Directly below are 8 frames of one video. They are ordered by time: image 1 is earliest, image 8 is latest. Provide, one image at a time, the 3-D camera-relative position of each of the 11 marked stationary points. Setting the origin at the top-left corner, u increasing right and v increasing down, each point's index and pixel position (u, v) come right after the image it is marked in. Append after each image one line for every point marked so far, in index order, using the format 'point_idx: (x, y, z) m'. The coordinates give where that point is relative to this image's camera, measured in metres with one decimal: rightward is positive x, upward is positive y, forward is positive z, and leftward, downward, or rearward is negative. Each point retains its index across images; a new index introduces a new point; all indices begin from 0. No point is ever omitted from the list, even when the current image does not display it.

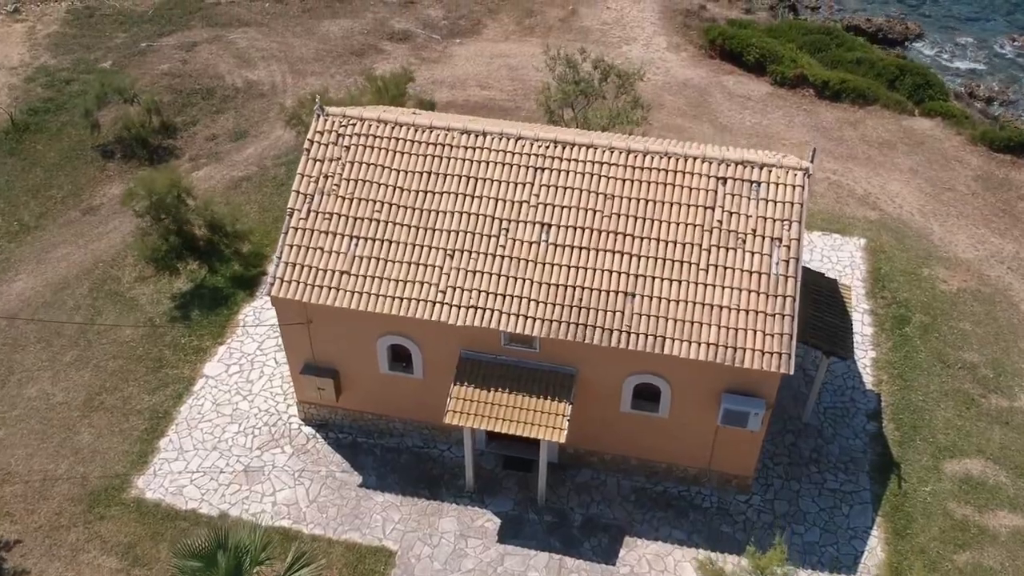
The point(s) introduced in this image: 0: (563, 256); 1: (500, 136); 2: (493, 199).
0: (+0.7, +0.4, +14.6) m
1: (-0.2, +2.2, +15.6) m
2: (-0.3, +1.3, +15.1) m
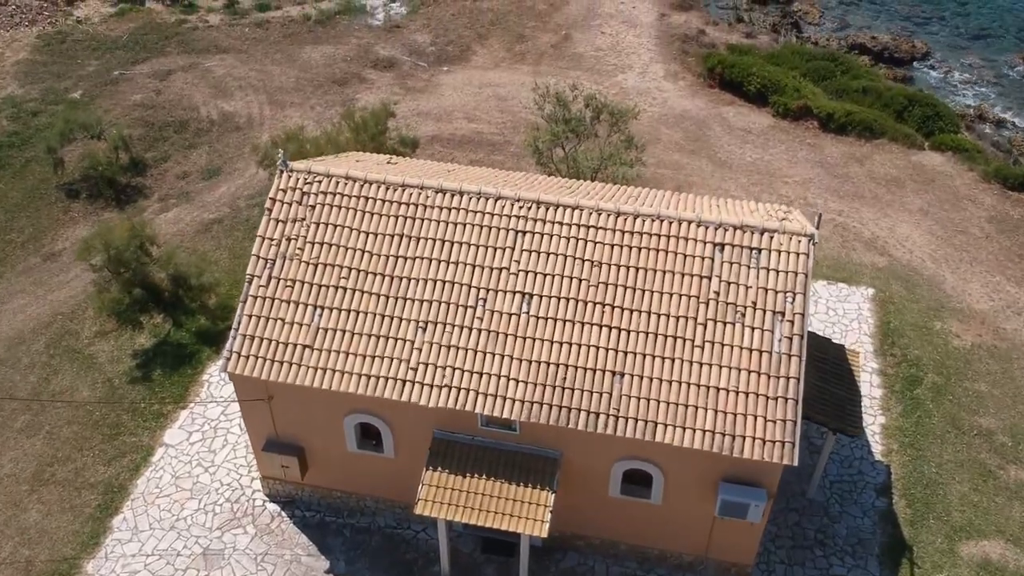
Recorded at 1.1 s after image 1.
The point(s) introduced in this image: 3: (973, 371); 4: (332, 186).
0: (+0.4, -0.5, +13.4) m
1: (-0.5, +1.2, +14.3) m
2: (-0.5, +0.3, +13.9) m
3: (+7.7, -1.4, +18.2) m
4: (-2.4, +1.4, +14.6) m
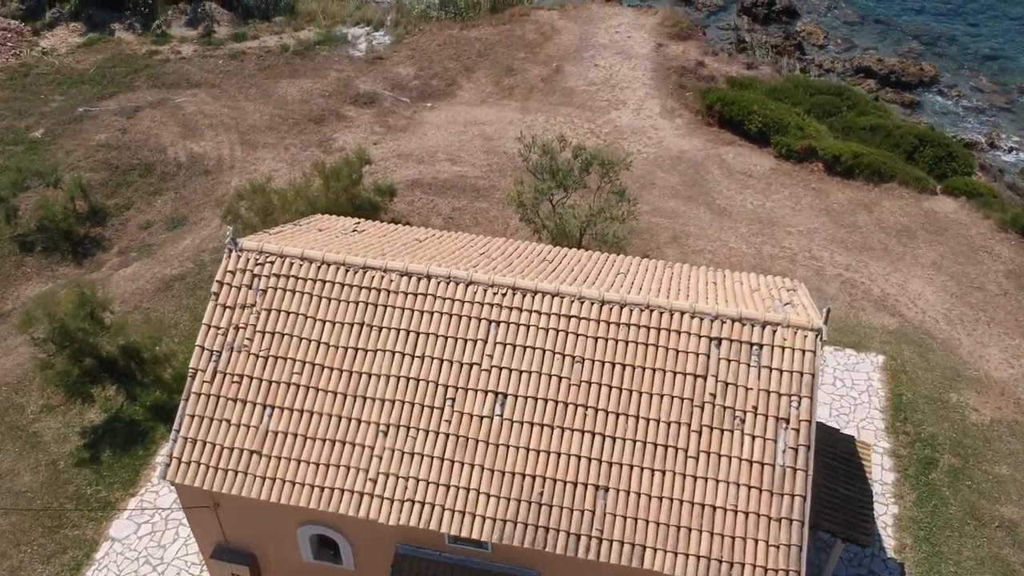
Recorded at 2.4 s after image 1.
0: (+0.1, -1.6, +11.9) m
1: (-0.8, +0.1, +12.9) m
2: (-0.9, -0.8, +12.4) m
3: (+7.4, -2.5, +16.7) m
4: (-2.7, +0.3, +13.1) m
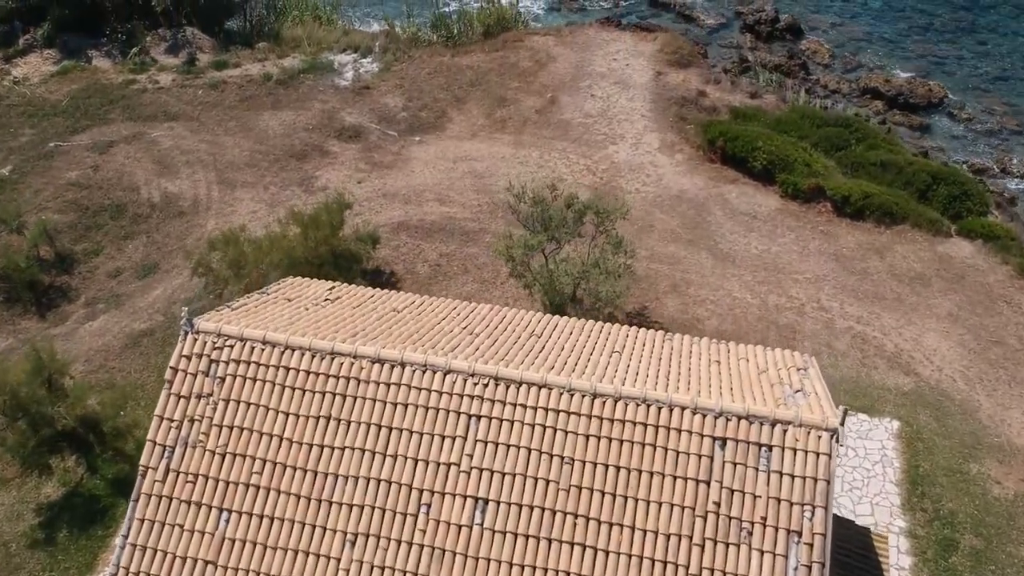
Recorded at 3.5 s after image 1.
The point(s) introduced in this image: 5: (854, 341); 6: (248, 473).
0: (-0.1, -2.6, +10.7) m
1: (-1.0, -0.9, +11.7) m
2: (-1.1, -1.8, +11.2) m
3: (+7.2, -3.5, +15.5) m
4: (-2.9, -0.7, +11.9) m
5: (+5.9, -0.9, +18.8) m
6: (-2.8, -1.9, +11.4) m
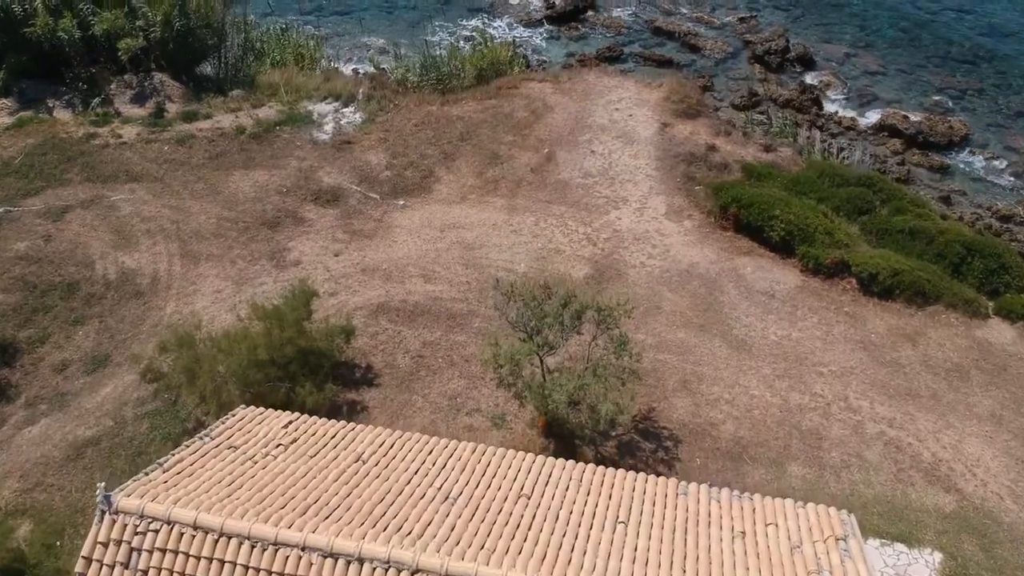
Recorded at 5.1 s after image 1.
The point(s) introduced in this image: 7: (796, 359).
0: (-0.2, -4.2, +8.7) m
1: (-1.1, -2.4, +9.6) m
2: (-1.2, -3.4, +9.2) m
3: (+7.1, -5.1, +13.4) m
4: (-3.1, -2.3, +9.9) m
5: (+5.8, -2.5, +16.7) m
6: (-2.9, -3.5, +9.3) m
7: (+4.8, -1.2, +18.4) m
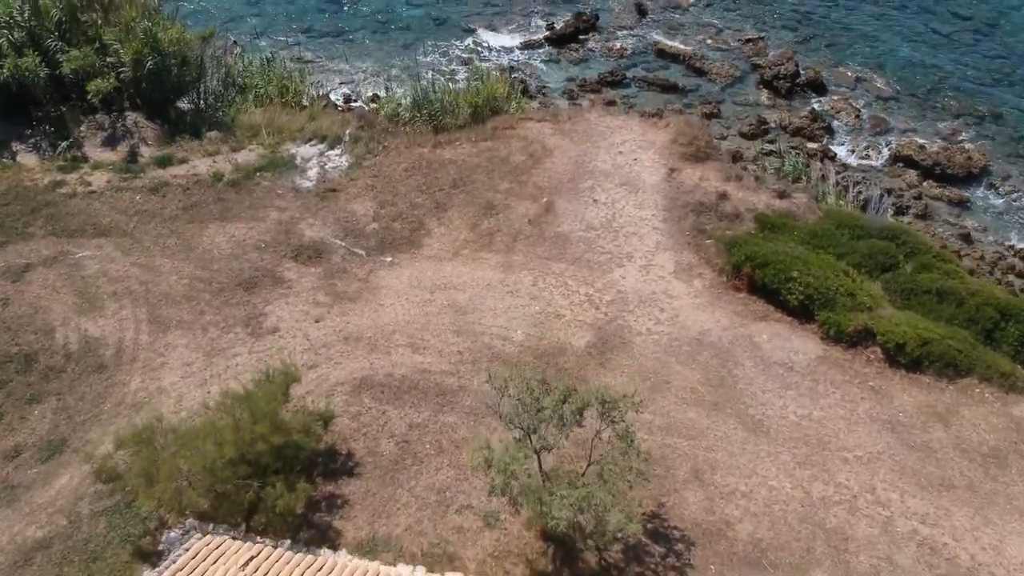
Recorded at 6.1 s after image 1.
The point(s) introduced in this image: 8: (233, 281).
0: (-0.3, -5.4, +7.1) m
1: (-1.2, -3.6, +8.1) m
2: (-1.3, -4.6, +7.6) m
3: (+7.0, -6.2, +11.9) m
4: (-3.2, -3.5, +8.3) m
5: (+5.7, -3.7, +15.2) m
6: (-3.0, -4.7, +7.8) m
7: (+4.7, -2.4, +16.8) m
8: (-5.1, +0.1, +19.8) m
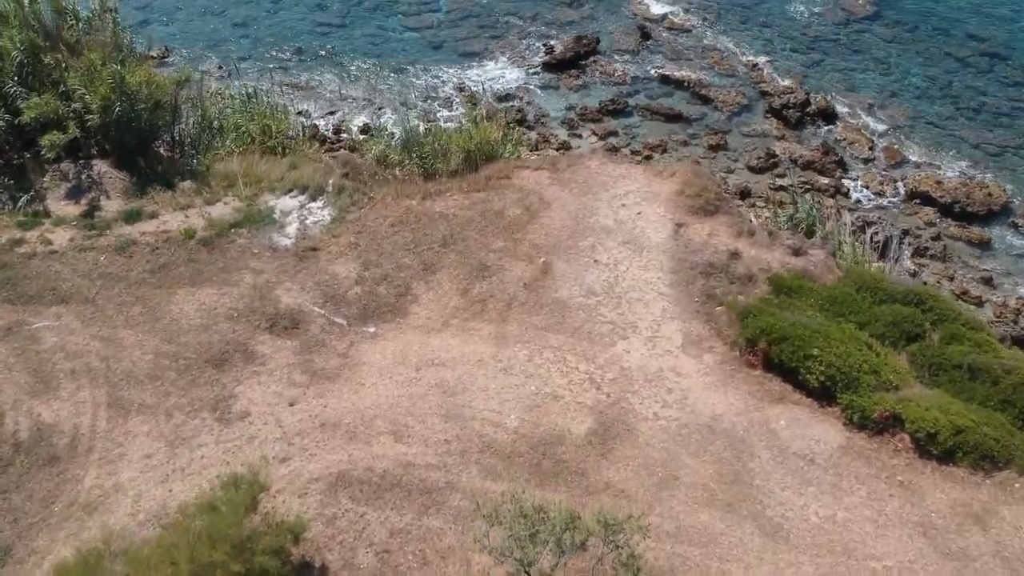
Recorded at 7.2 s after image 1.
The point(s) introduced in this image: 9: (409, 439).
0: (-0.4, -6.7, +5.5) m
1: (-1.3, -4.9, +6.4) m
2: (-1.4, -5.9, +6.0) m
3: (+6.9, -7.5, +10.2) m
4: (-3.3, -4.8, +6.7) m
5: (+5.6, -5.0, +13.5) m
6: (-3.1, -6.0, +6.1) m
7: (+4.6, -3.7, +15.1) m
8: (-5.2, -1.2, +18.1) m
9: (-1.6, -2.3, +16.8) m
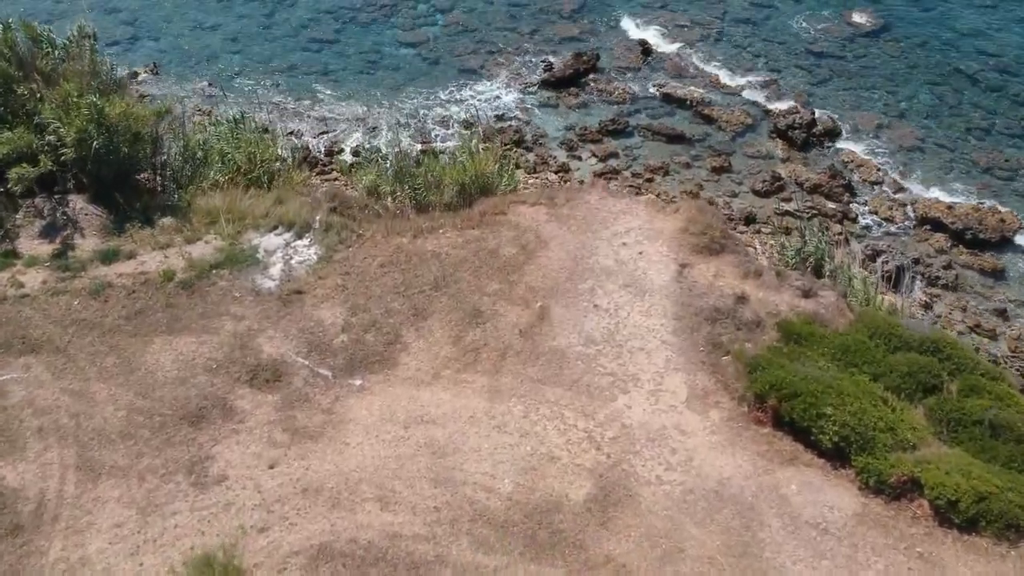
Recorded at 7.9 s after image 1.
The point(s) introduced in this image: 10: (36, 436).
0: (-0.5, -7.5, +4.5) m
1: (-1.4, -5.8, +5.4) m
2: (-1.5, -6.7, +4.9) m
3: (+6.8, -8.4, +9.2) m
4: (-3.4, -5.6, +5.7) m
5: (+5.5, -5.8, +12.5) m
6: (-3.2, -6.9, +5.1) m
7: (+4.5, -4.5, +14.1) m
8: (-5.3, -2.0, +17.1) m
9: (-1.7, -3.2, +15.7) m
10: (-7.4, -2.3, +16.8) m
